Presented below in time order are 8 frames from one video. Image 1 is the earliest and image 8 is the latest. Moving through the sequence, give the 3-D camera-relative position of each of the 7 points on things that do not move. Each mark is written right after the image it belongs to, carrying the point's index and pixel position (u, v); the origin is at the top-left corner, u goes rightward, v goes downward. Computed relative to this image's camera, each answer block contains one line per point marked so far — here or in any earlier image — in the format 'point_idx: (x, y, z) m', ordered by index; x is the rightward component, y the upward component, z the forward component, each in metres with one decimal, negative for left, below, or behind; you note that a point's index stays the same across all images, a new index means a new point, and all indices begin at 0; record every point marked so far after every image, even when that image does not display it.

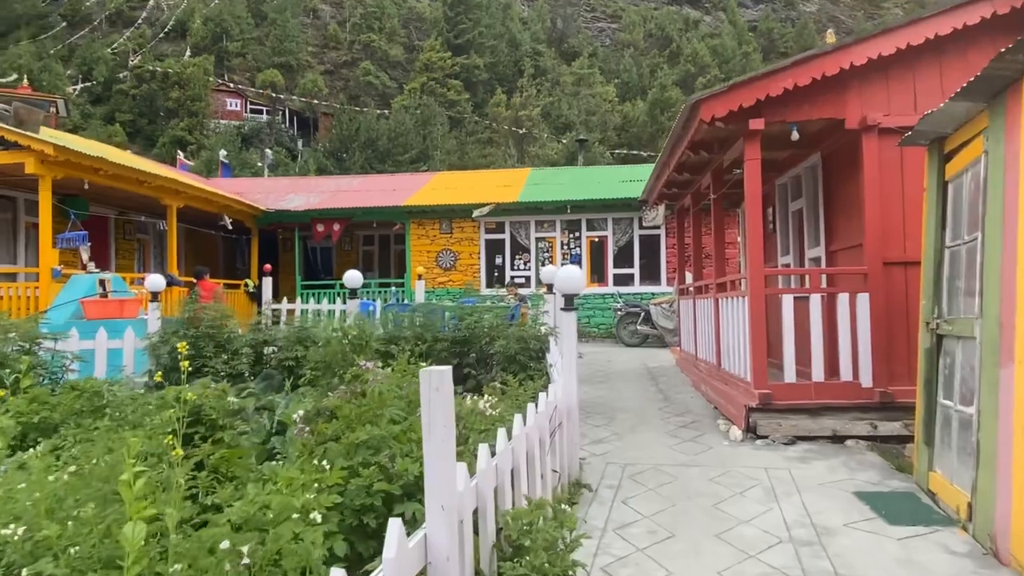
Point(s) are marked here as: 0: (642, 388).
0: (+1.5, -1.2, +8.0) m
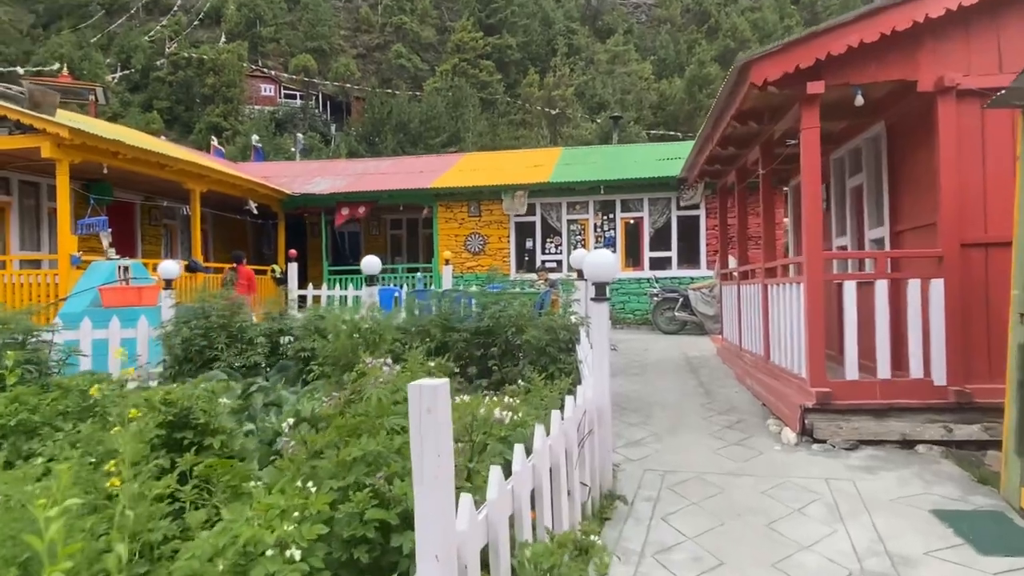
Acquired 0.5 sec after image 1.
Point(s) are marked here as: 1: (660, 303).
0: (+1.9, -1.0, +7.5) m
1: (+2.7, -0.3, +12.2) m
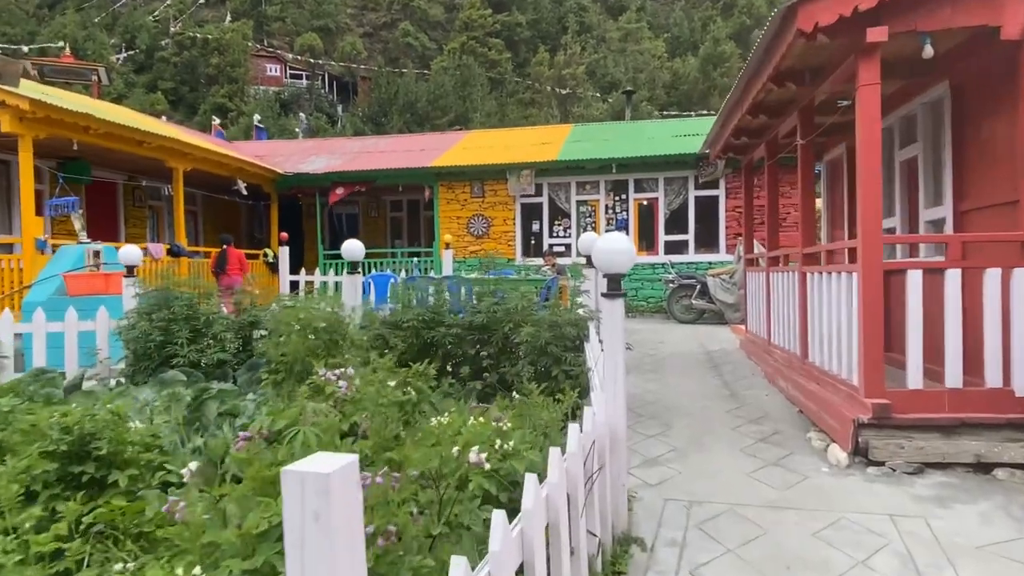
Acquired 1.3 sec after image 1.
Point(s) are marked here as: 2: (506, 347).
0: (+1.9, -0.9, +6.7) m
1: (+2.8, 0.0, +11.3) m
2: (0.0, -0.5, +5.5) m
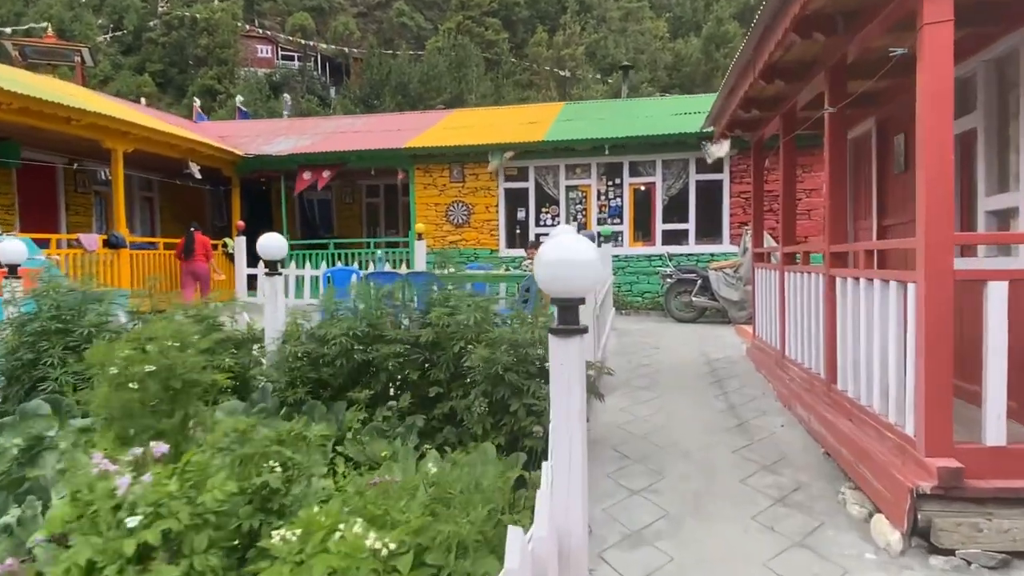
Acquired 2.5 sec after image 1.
0: (+1.6, -0.9, +5.5) m
1: (+2.5, 0.0, +10.2) m
2: (-0.4, -0.5, +4.3) m
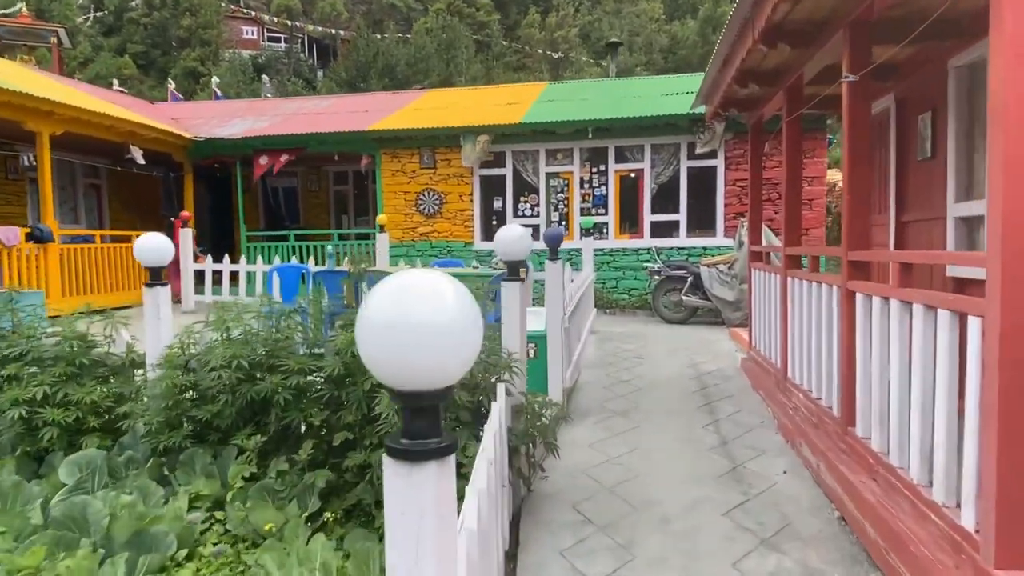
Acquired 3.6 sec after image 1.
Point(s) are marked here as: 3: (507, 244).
0: (+1.2, -1.0, +4.6) m
1: (+2.1, +0.1, +9.3) m
2: (-0.7, -0.6, +3.4) m
3: (0.0, +0.2, +3.6) m
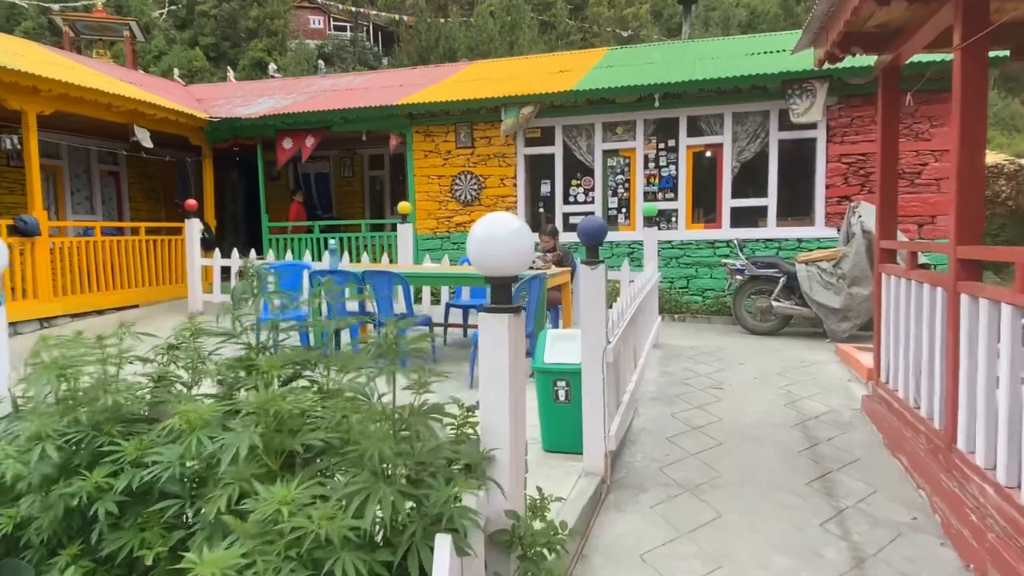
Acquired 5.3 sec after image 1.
0: (+1.3, -1.1, +3.0) m
1: (+2.6, 0.0, +7.5) m
2: (-0.8, -0.7, +2.0) m
3: (-0.1, +0.1, +2.0) m
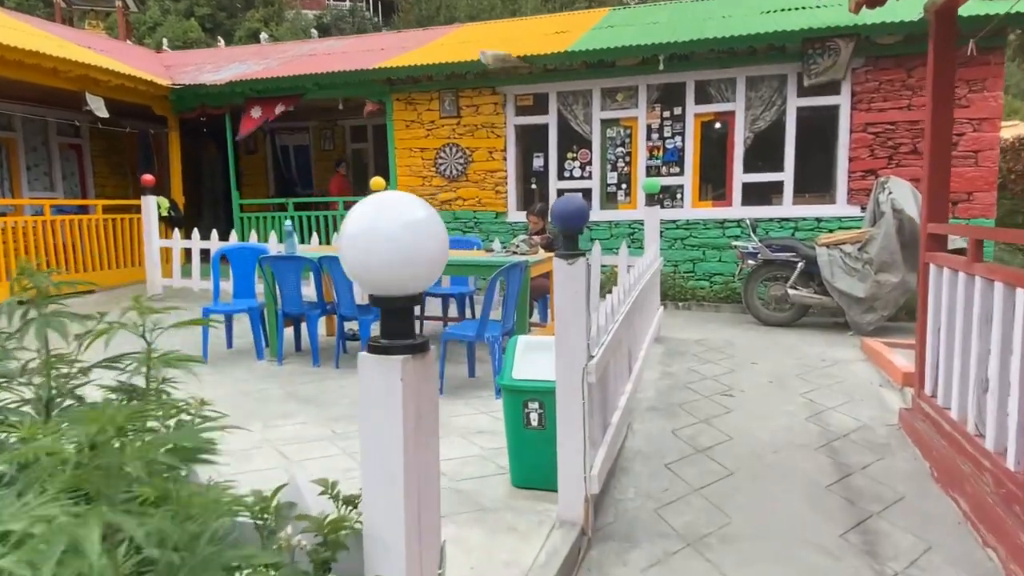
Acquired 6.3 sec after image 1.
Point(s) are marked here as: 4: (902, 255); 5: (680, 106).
0: (+1.1, -1.1, +2.2) m
1: (+2.5, +0.2, +6.7) m
2: (-1.0, -0.8, +1.2) m
3: (-0.3, +0.1, +1.3) m
4: (+3.5, +0.3, +6.0) m
5: (+1.9, +2.1, +7.8) m
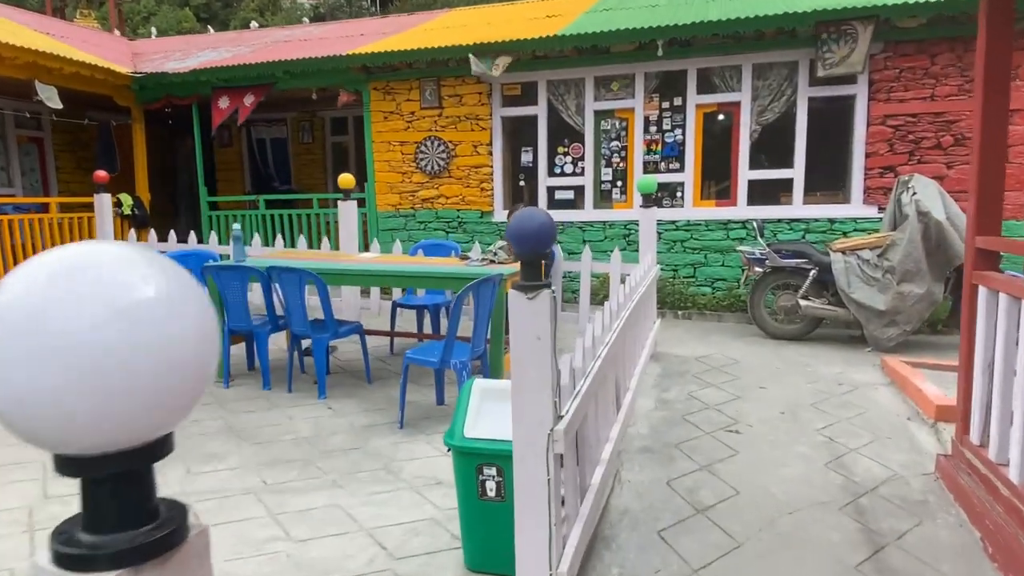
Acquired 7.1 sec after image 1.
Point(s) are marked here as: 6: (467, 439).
0: (+0.9, -1.3, +1.6) m
1: (+2.3, +0.1, +6.1) m
2: (-1.2, -0.9, +0.6) m
3: (-0.4, -0.1, +0.7) m
4: (+3.3, +0.2, +5.4) m
5: (+1.8, +2.0, +7.1) m
6: (-0.2, -0.5, +2.4) m
